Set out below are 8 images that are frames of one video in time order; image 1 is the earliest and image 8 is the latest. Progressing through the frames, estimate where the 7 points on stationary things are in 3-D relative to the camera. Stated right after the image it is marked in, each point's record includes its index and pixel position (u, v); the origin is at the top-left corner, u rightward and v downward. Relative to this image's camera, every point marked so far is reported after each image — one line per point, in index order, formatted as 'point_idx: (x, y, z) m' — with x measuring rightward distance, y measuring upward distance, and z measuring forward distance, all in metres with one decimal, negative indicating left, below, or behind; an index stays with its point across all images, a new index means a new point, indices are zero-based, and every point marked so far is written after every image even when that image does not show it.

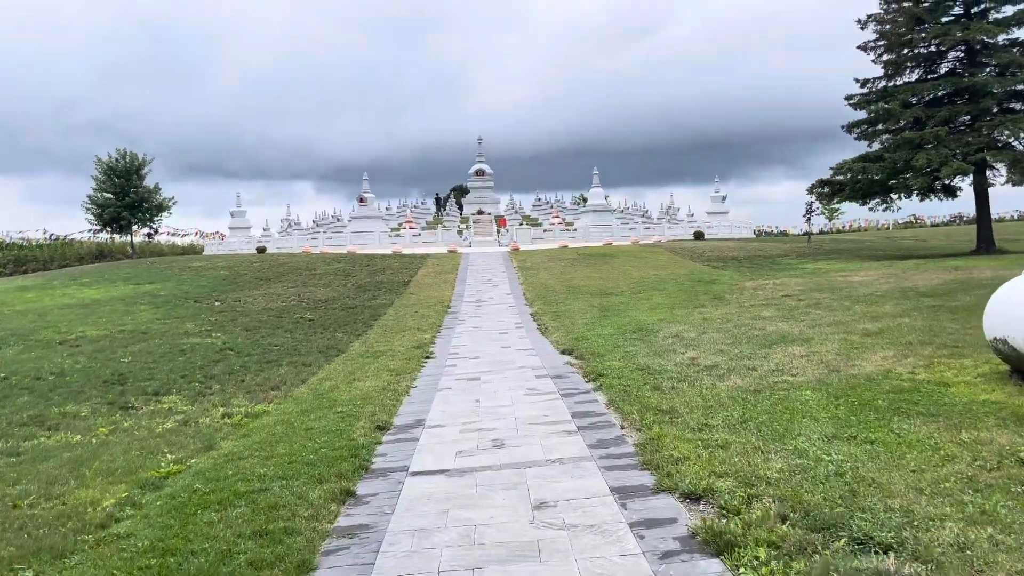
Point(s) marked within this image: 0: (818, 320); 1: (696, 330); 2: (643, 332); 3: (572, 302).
0: (+4.6, -0.5, +12.0) m
1: (+2.8, -0.7, +12.2) m
2: (+2.1, -0.7, +12.8) m
3: (+1.4, -0.3, +19.1) m
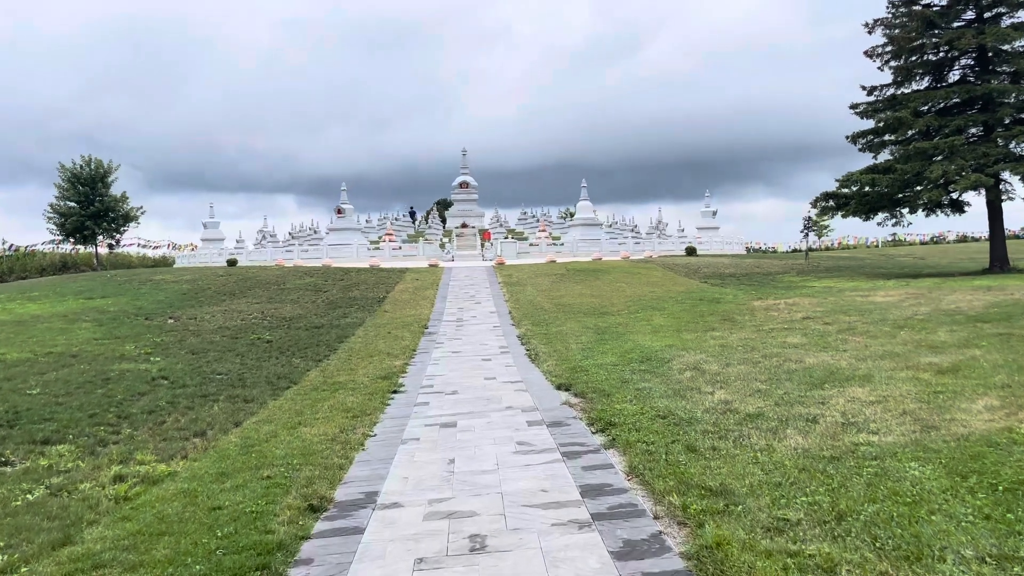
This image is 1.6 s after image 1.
0: (+4.4, -0.8, +10.0) m
1: (+2.6, -0.9, +10.2) m
2: (+1.9, -1.0, +10.8) m
3: (+1.1, -0.7, +17.1) m
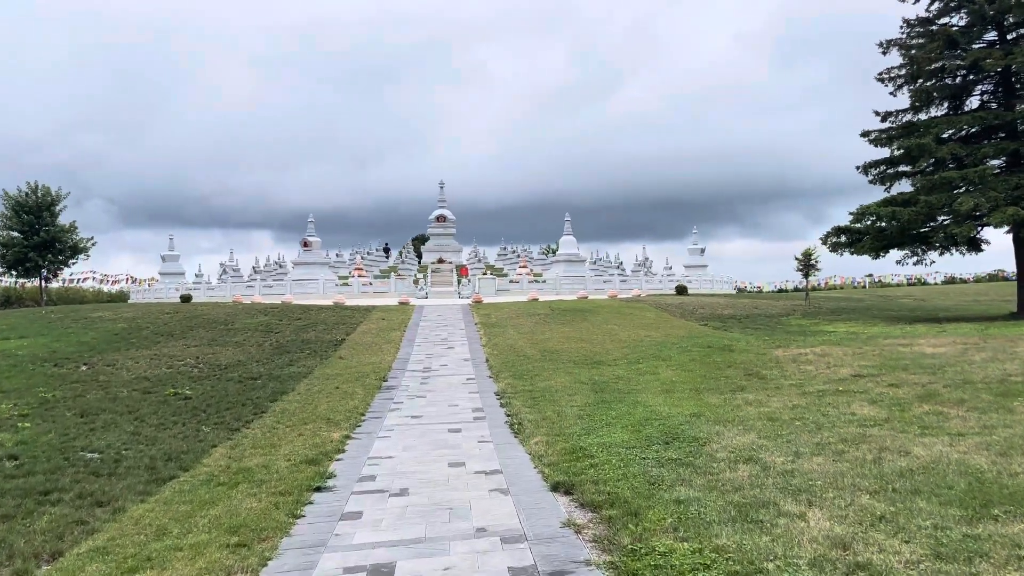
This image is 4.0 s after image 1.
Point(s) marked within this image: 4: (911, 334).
0: (+4.2, -1.3, +7.0) m
1: (+2.4, -1.4, +7.2) m
2: (+1.6, -1.5, +7.8) m
3: (+0.7, -1.5, +14.1) m
4: (+9.1, -1.0, +18.5) m
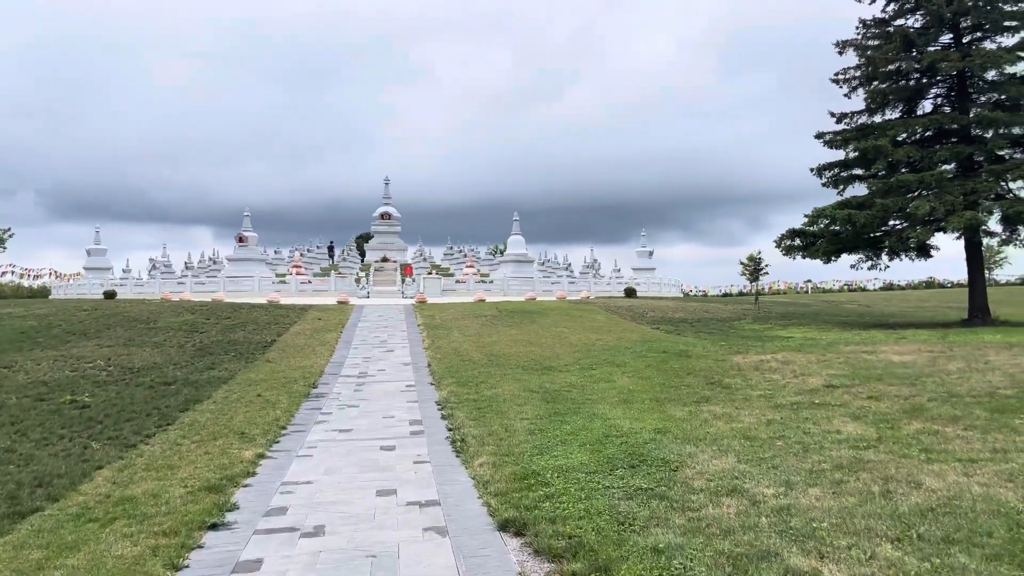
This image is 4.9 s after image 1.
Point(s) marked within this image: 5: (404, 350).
0: (+3.7, -1.3, +6.1) m
1: (+1.9, -1.4, +6.1) m
2: (+1.2, -1.5, +6.7) m
3: (-0.2, -1.5, +12.9) m
4: (+7.9, -1.2, +17.8) m
5: (-2.4, -1.4, +18.2) m
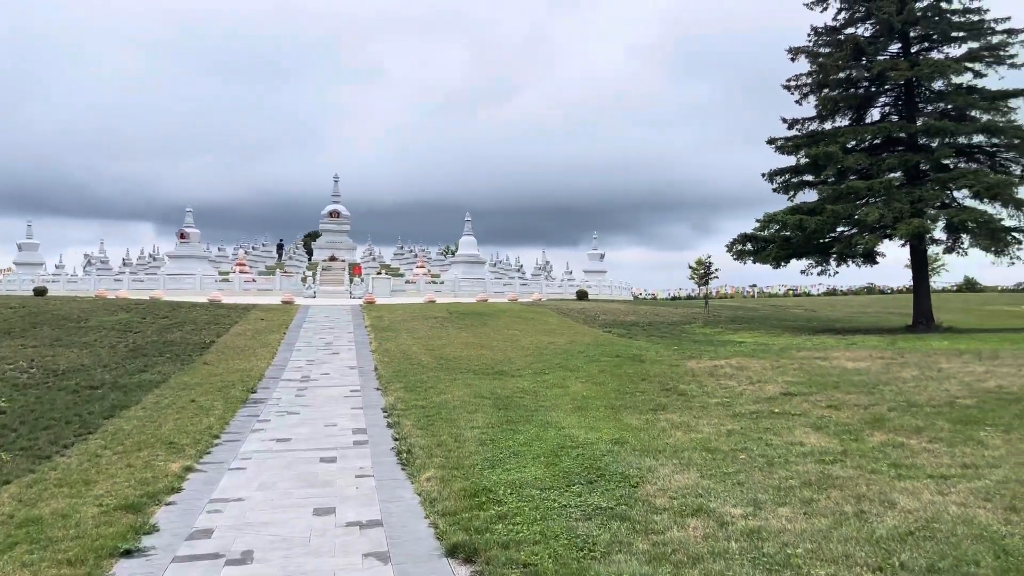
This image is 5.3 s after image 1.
0: (+3.4, -1.4, +5.9) m
1: (+1.5, -1.5, +5.8) m
2: (+0.8, -1.5, +6.2) m
3: (-1.0, -1.6, +12.4) m
4: (+6.8, -1.3, +17.8) m
5: (-3.5, -1.4, +17.5) m
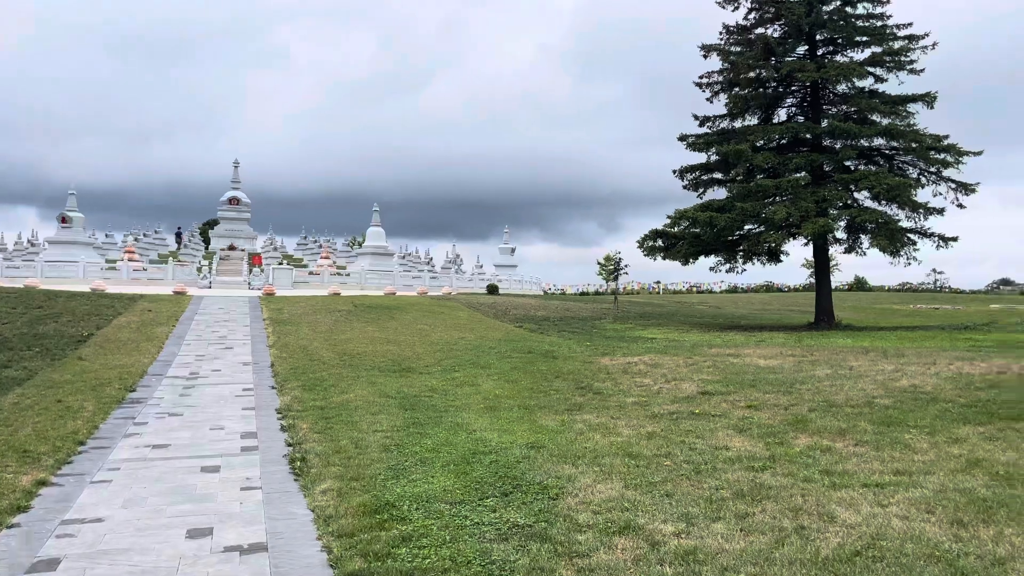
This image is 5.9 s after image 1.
0: (+2.7, -1.3, +5.6) m
1: (+0.9, -1.4, +5.2) m
2: (+0.1, -1.5, +5.6) m
3: (-2.3, -1.4, +11.5) m
4: (+4.8, -1.2, +17.8) m
5: (-5.4, -1.2, +16.4) m
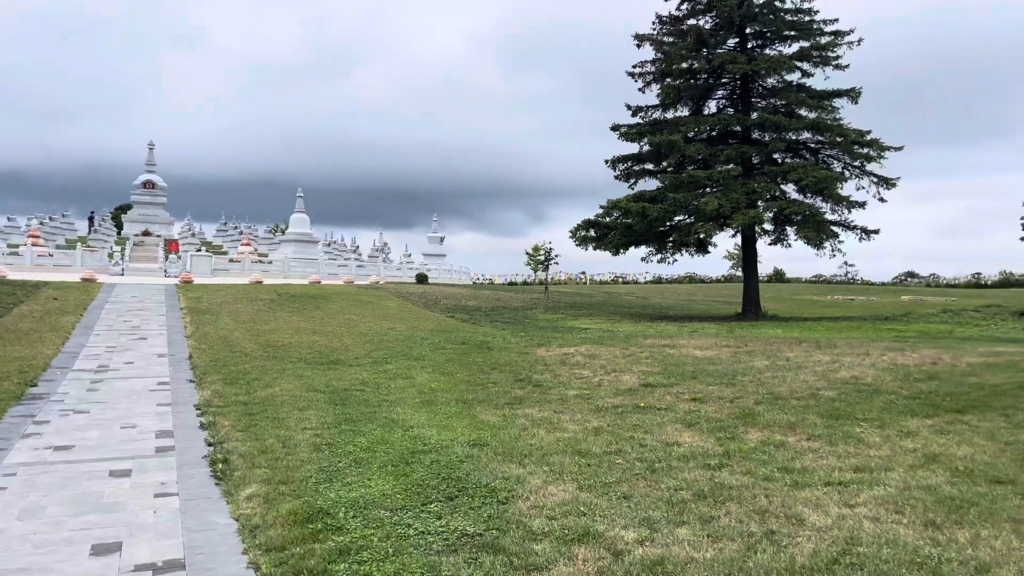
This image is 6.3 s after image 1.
0: (+2.4, -1.3, +5.4) m
1: (+0.6, -1.4, +4.9) m
2: (-0.2, -1.4, +5.2) m
3: (-3.2, -1.3, +10.9) m
4: (+3.4, -1.0, +17.8) m
5: (-6.7, -0.9, +15.4) m
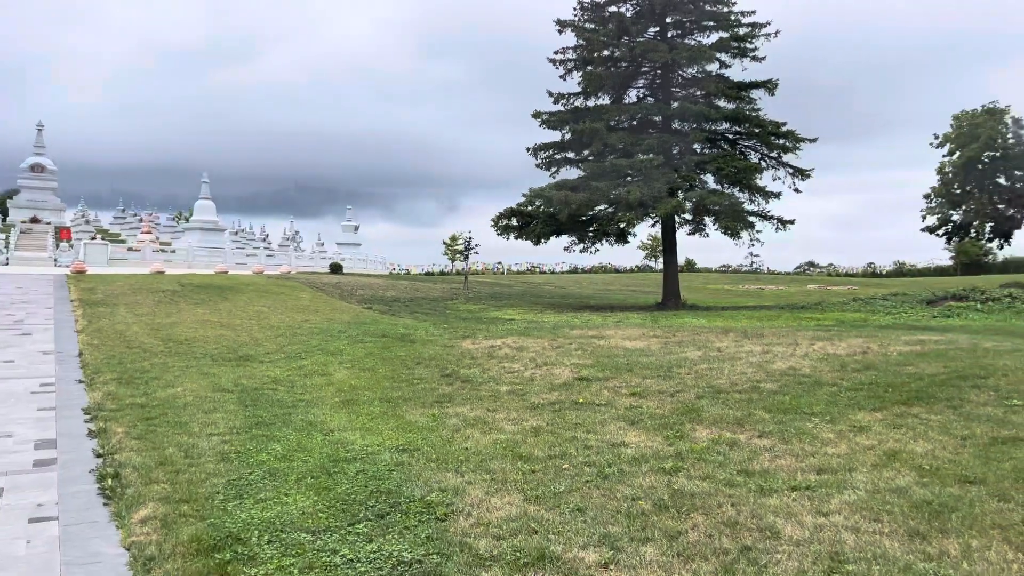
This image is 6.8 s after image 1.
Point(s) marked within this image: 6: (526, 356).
0: (+2.0, -1.2, +5.0) m
1: (+0.3, -1.3, +4.4) m
2: (-0.6, -1.3, +4.6) m
3: (-4.1, -1.1, +9.9) m
4: (+1.7, -0.8, +17.4) m
5: (-8.1, -0.8, +14.0) m
6: (+0.2, -1.0, +11.9) m
